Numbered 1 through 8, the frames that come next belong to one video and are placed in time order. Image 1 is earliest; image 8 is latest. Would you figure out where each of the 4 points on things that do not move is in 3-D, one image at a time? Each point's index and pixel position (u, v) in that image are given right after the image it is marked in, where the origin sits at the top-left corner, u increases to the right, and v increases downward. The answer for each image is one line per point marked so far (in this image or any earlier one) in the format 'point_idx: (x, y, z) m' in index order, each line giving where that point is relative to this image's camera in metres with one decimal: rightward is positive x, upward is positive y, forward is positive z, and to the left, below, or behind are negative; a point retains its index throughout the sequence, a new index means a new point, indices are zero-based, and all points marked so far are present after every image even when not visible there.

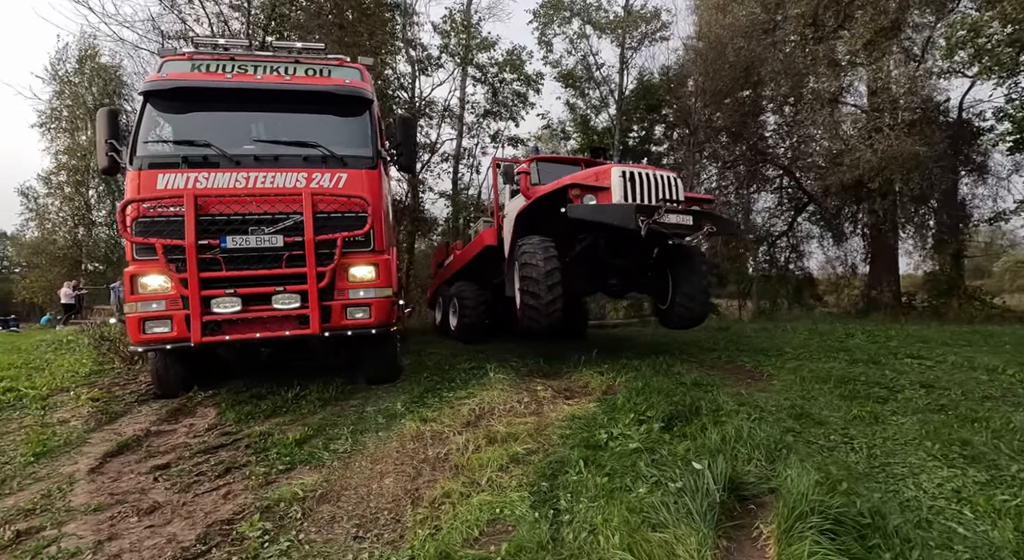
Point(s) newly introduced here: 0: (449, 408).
0: (-0.5, -1.1, +4.3) m
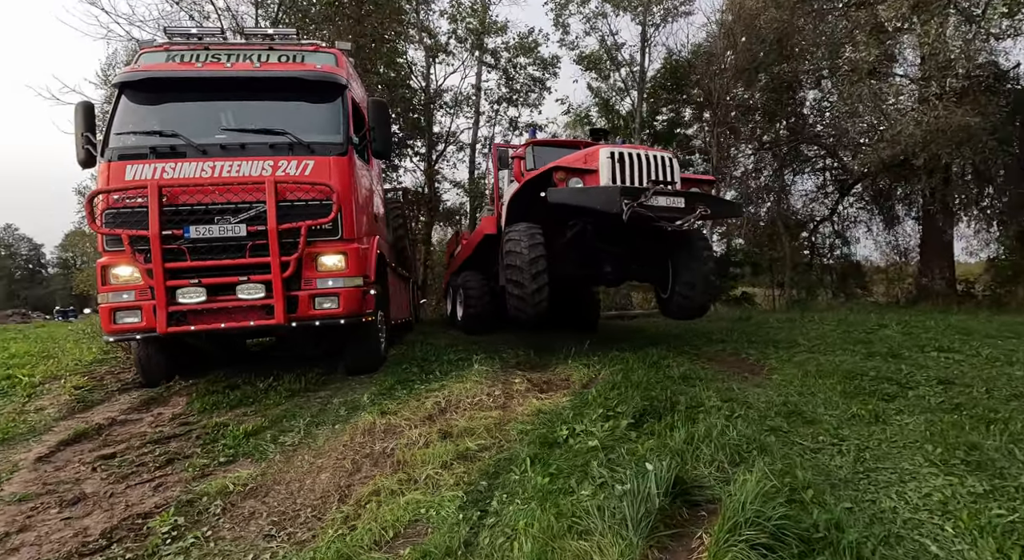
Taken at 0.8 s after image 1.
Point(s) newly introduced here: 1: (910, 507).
0: (-0.8, -1.0, +4.2) m
1: (+1.9, -1.1, +2.5) m
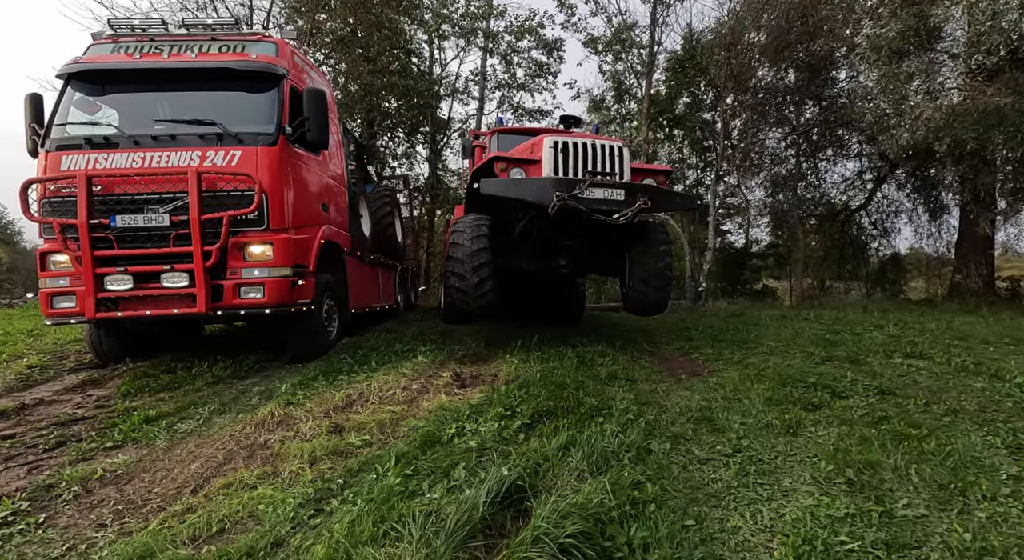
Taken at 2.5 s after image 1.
0: (-1.5, -0.9, +4.2) m
1: (+1.1, -1.1, +2.4) m
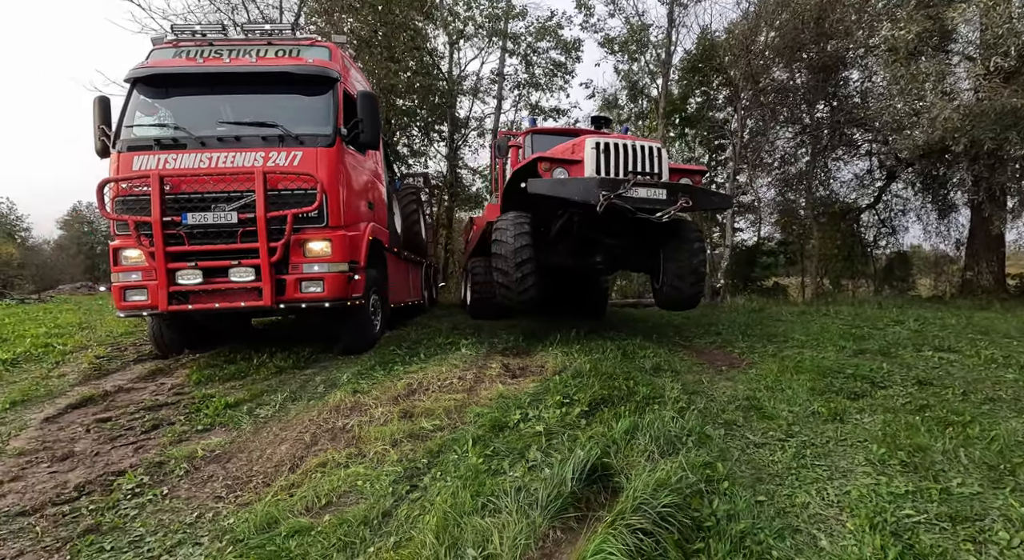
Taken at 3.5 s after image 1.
0: (-1.0, -0.9, +4.4) m
1: (+1.5, -1.1, +2.6) m
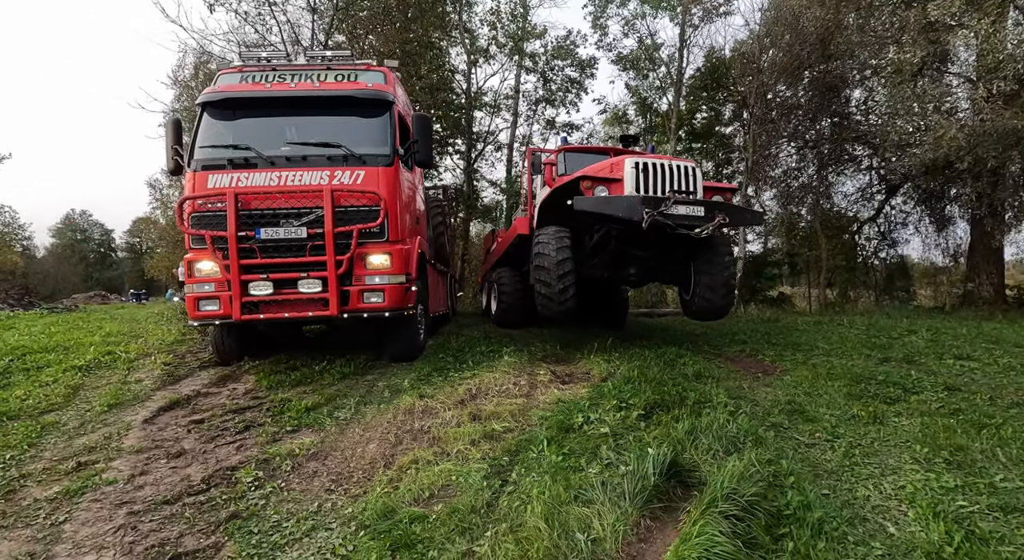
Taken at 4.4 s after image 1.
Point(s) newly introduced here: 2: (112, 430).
0: (-0.6, -1.0, +4.7) m
1: (+2.0, -1.2, +2.8) m
2: (-2.7, -1.0, +3.5) m
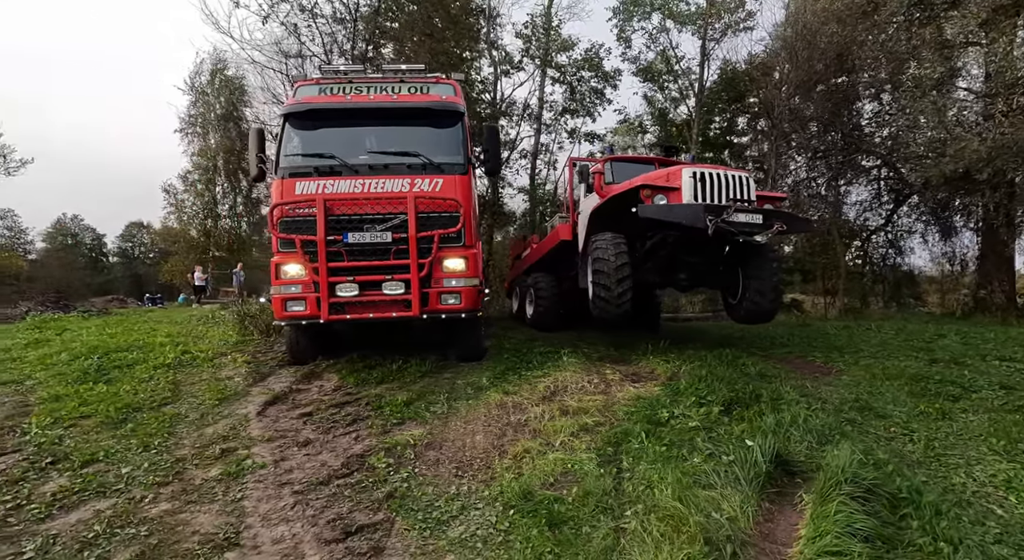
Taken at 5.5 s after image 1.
0: (+0.1, -1.0, +4.9) m
1: (+2.8, -1.2, +3.1) m
2: (-2.0, -1.0, +3.7) m
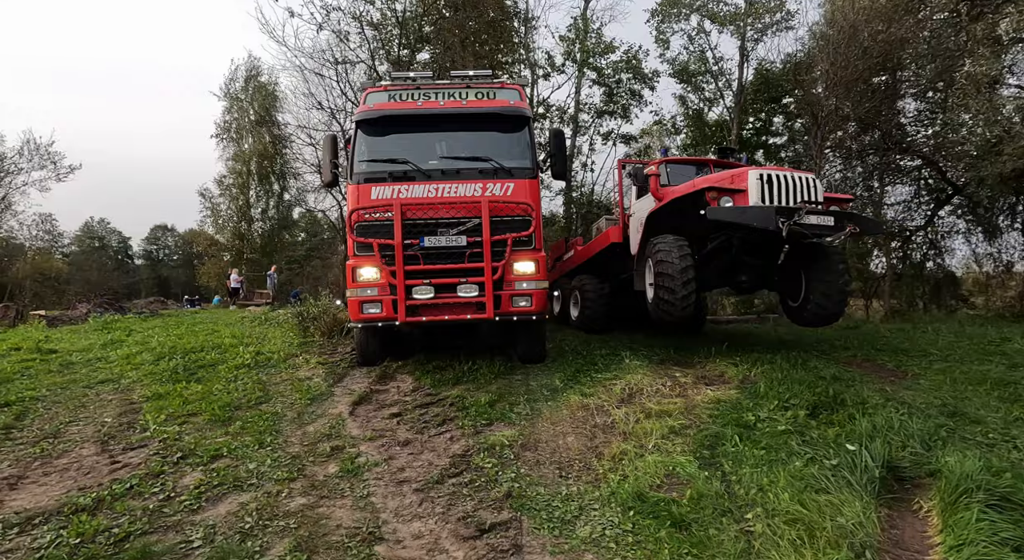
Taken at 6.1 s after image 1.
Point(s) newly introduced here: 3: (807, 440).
0: (+0.8, -1.0, +4.9) m
1: (+3.4, -1.2, +3.0) m
2: (-1.3, -1.0, +3.8) m
3: (+2.1, -1.2, +3.7) m
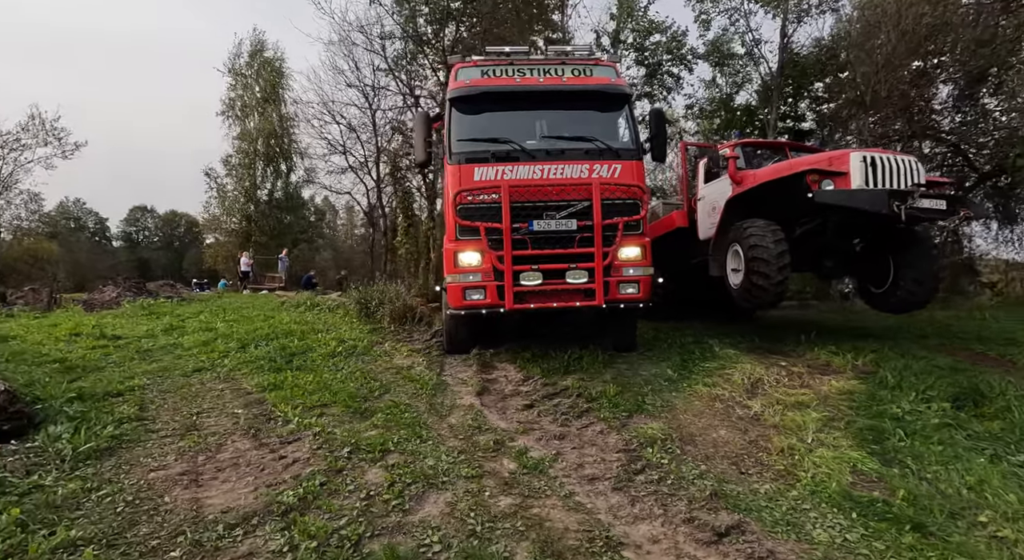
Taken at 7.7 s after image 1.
0: (+1.9, -0.9, +4.7) m
1: (+4.4, -1.1, +2.9) m
2: (-0.3, -0.9, +3.6) m
3: (+3.2, -1.1, +3.6) m
